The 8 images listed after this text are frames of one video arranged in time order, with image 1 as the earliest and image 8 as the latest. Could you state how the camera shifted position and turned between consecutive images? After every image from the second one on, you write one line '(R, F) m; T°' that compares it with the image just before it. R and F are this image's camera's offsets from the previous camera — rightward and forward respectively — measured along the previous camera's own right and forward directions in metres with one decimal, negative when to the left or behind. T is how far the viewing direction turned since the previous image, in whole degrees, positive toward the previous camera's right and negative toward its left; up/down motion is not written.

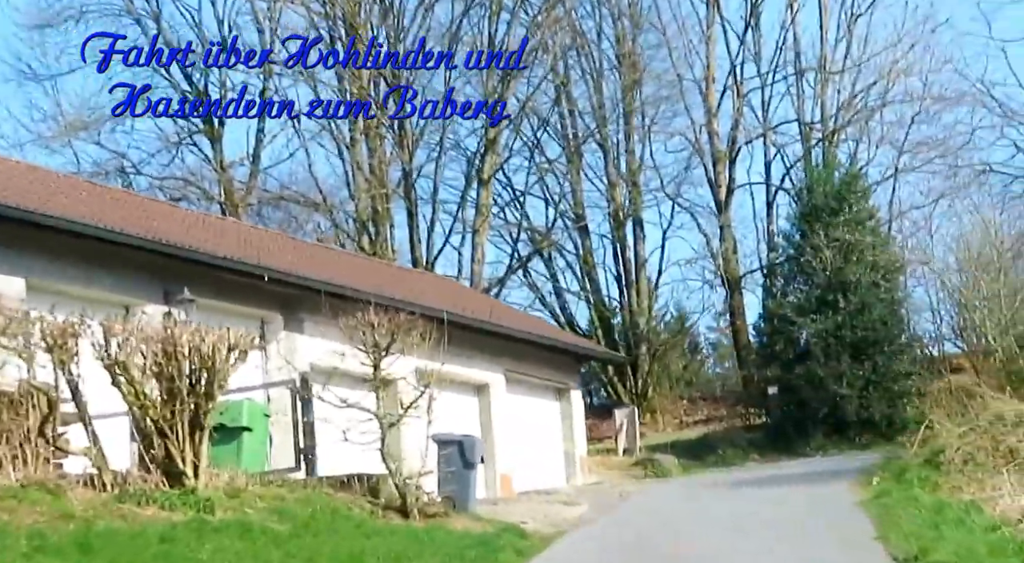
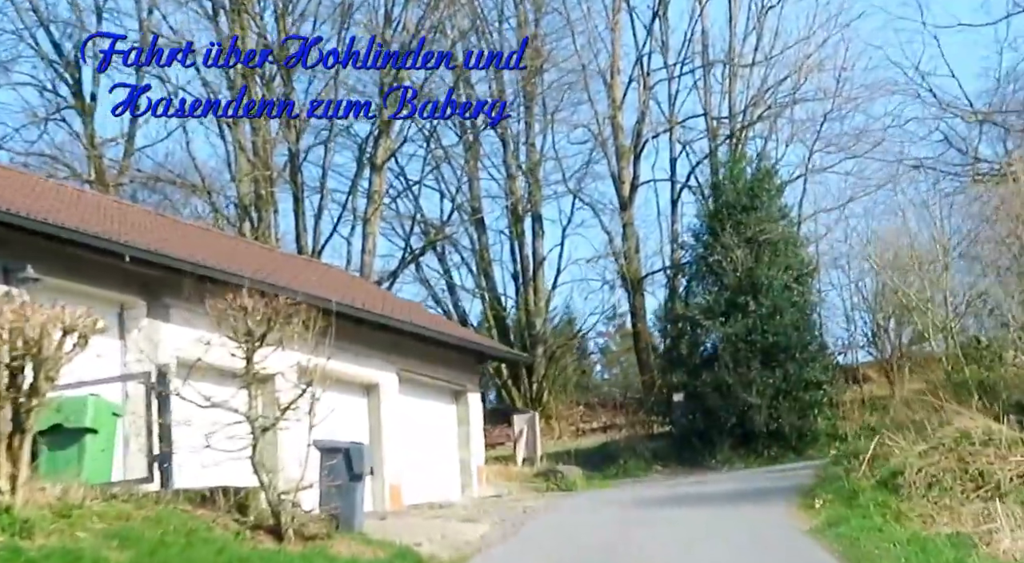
(-0.2, +2.1) m; +5°
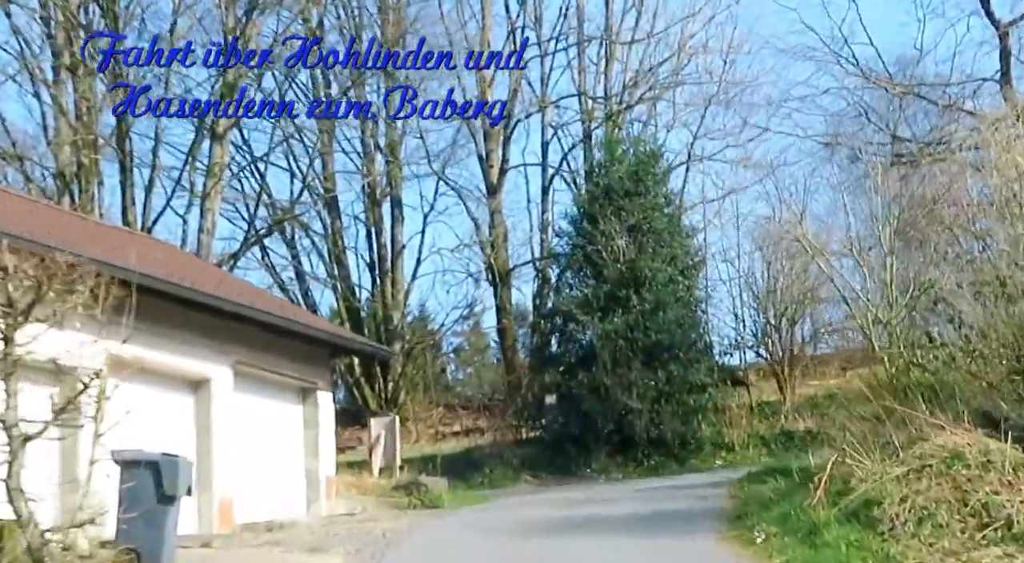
(-0.1, +3.1) m; +7°
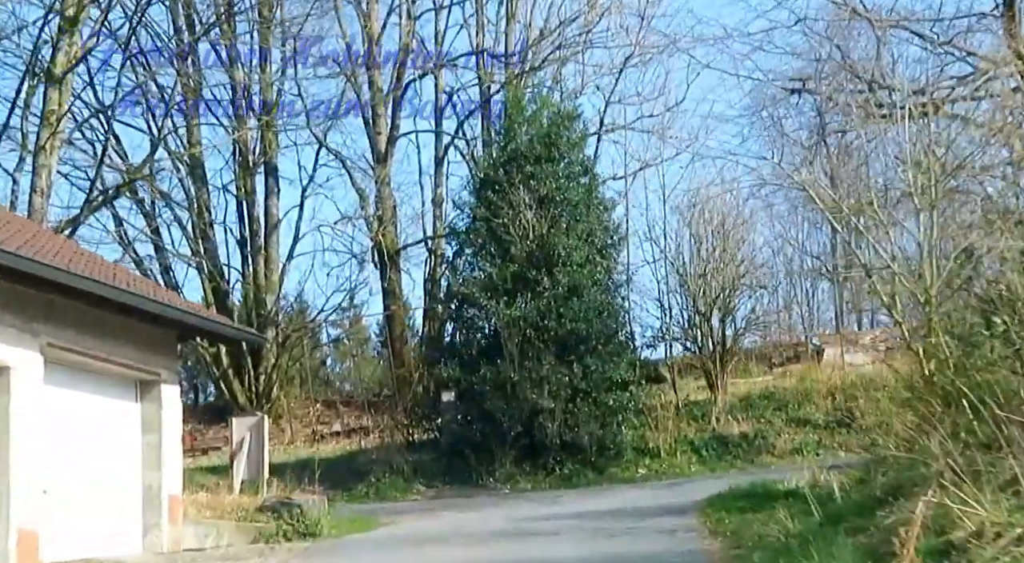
(-0.3, +3.9) m; +6°
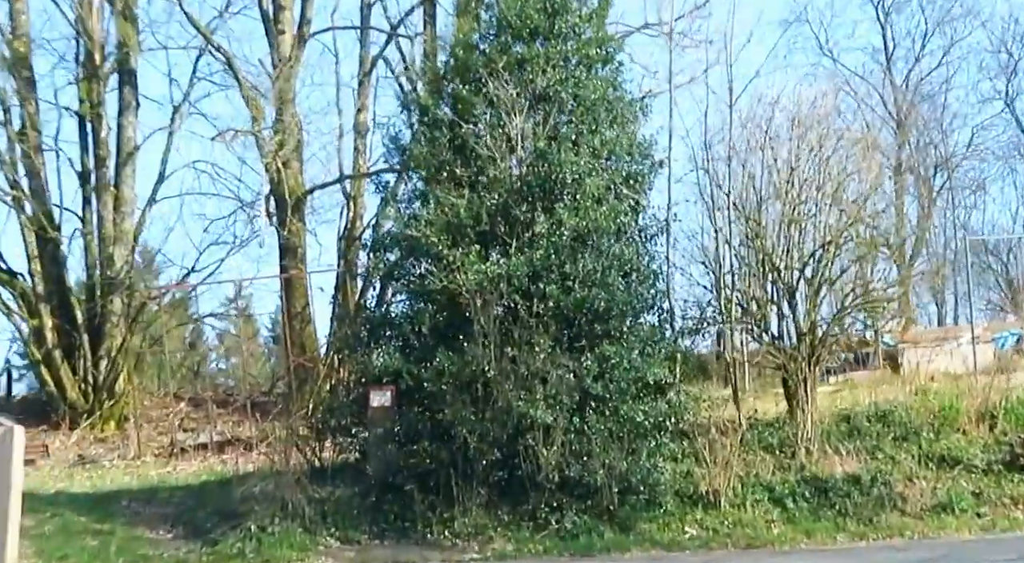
(-1.0, +8.9) m; +5°
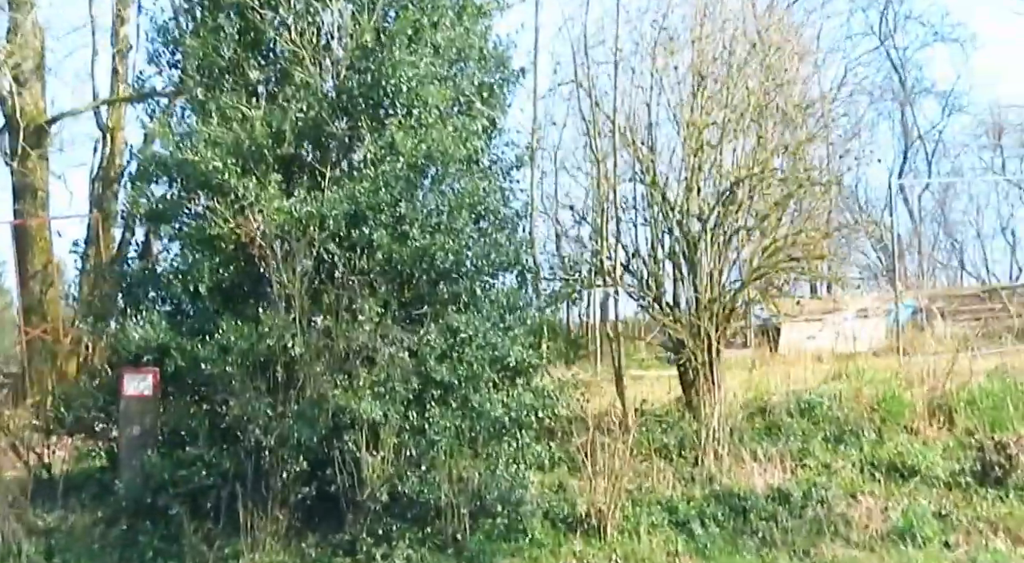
(-0.1, +4.1) m; +10°
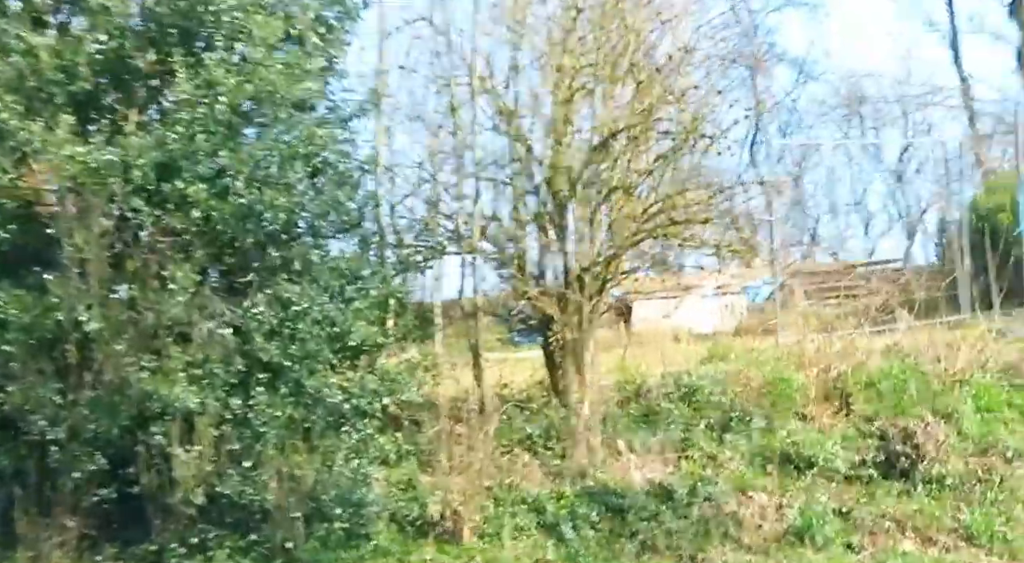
(0.0, +1.6) m; +7°
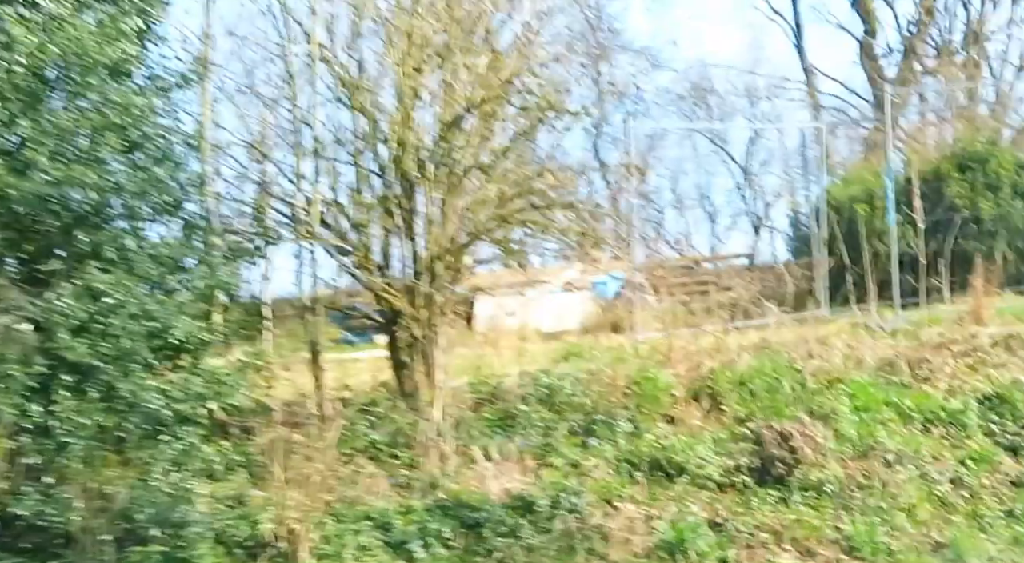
(0.0, +1.0) m; +7°
